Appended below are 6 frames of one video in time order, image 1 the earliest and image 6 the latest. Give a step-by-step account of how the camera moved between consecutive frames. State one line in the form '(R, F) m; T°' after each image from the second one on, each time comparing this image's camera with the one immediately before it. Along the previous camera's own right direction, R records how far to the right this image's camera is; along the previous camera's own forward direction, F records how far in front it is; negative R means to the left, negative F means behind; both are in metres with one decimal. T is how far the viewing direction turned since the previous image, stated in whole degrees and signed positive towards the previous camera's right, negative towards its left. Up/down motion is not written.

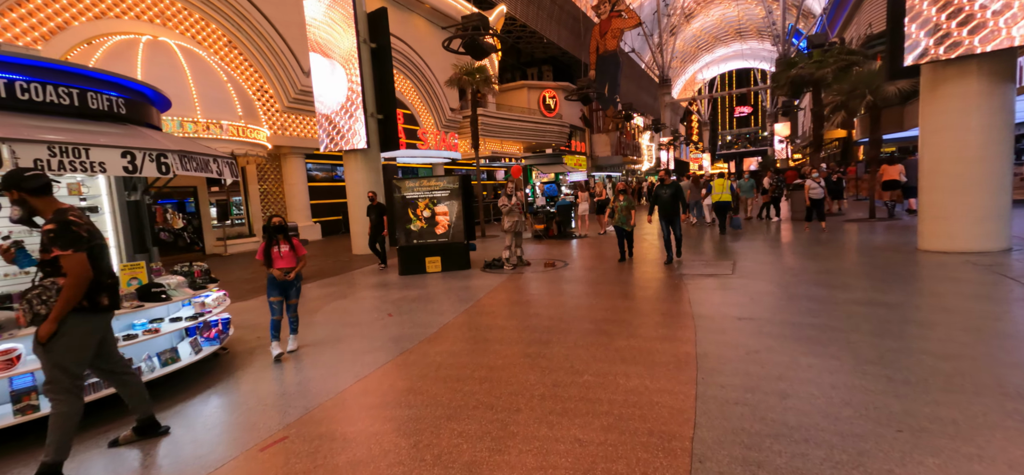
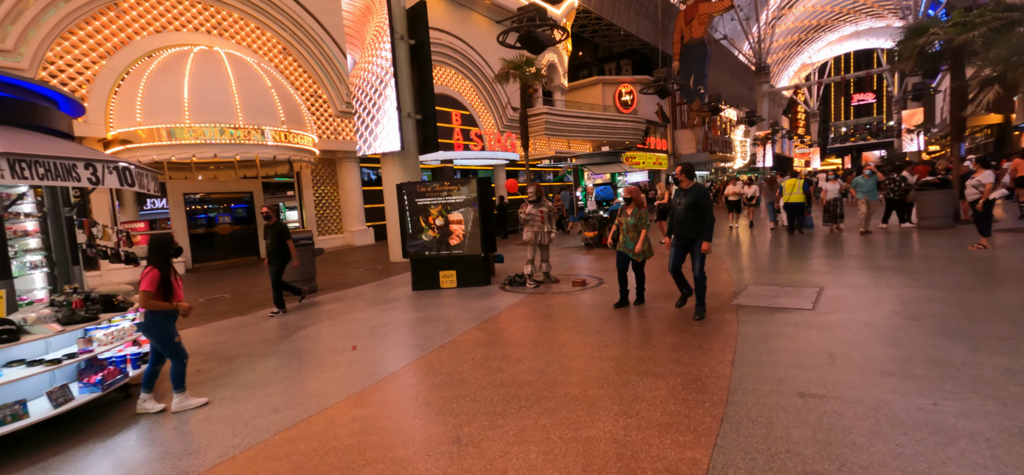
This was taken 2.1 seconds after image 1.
(+1.0, +1.5) m; -10°
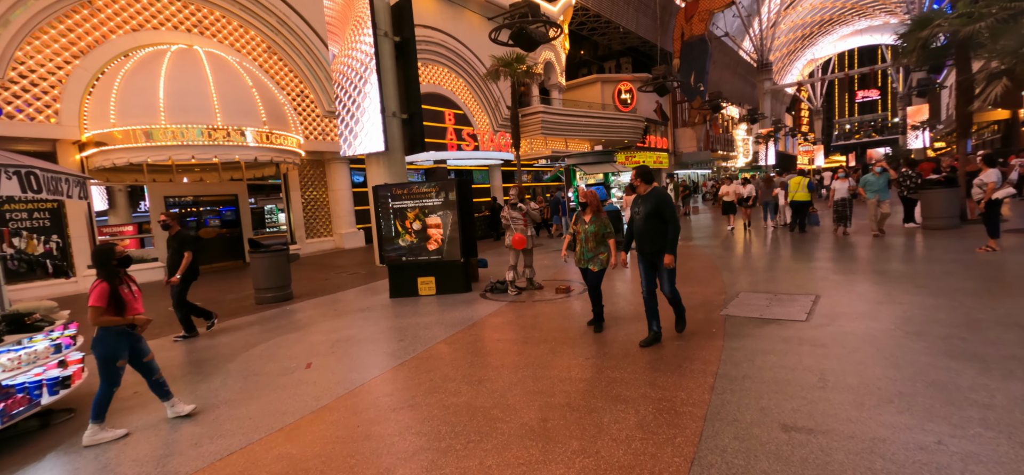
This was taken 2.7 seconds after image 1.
(+0.4, +0.4) m; 0°
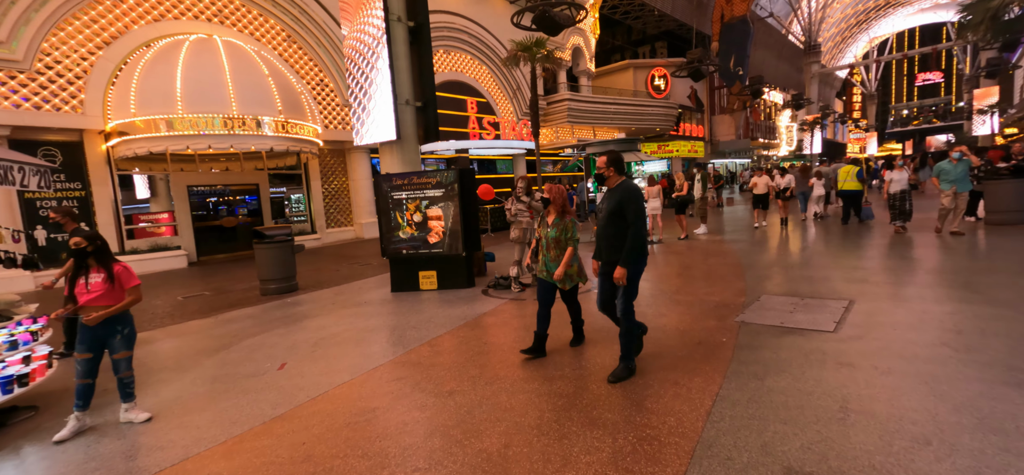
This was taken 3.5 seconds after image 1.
(+0.5, +0.5) m; -4°
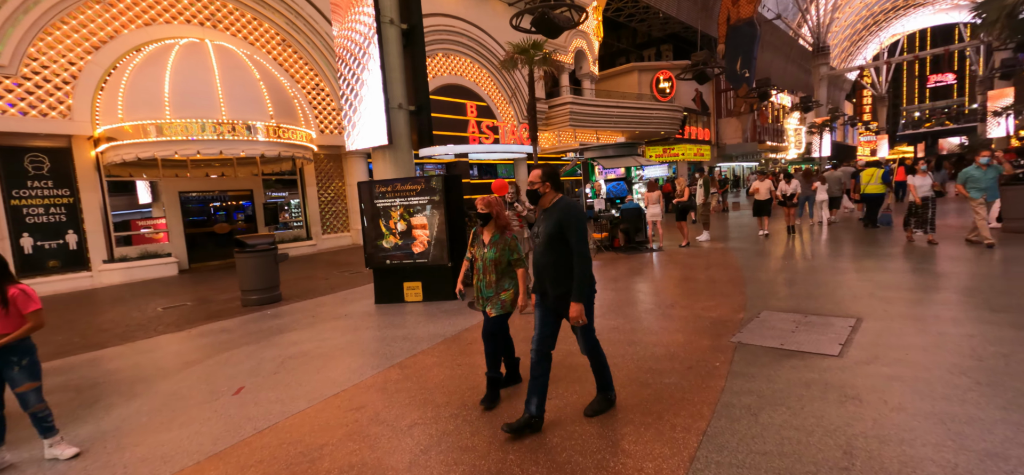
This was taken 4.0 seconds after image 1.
(+0.3, +0.4) m; -1°
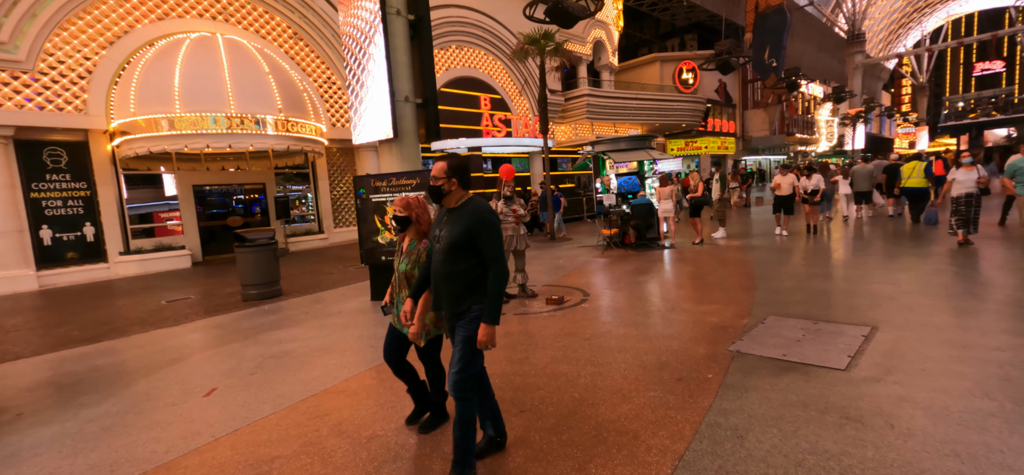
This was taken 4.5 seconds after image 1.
(+0.4, +0.3) m; -3°
